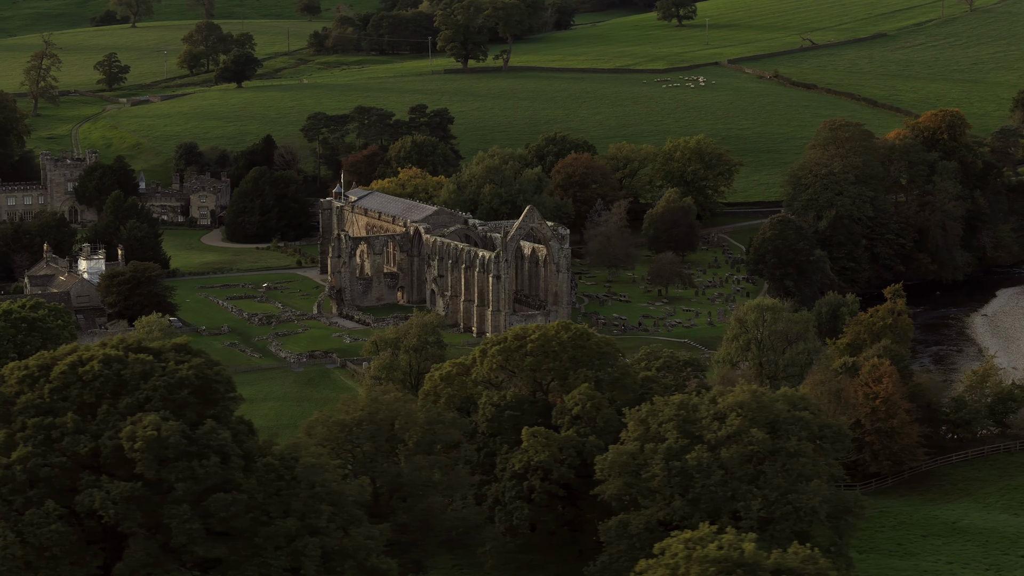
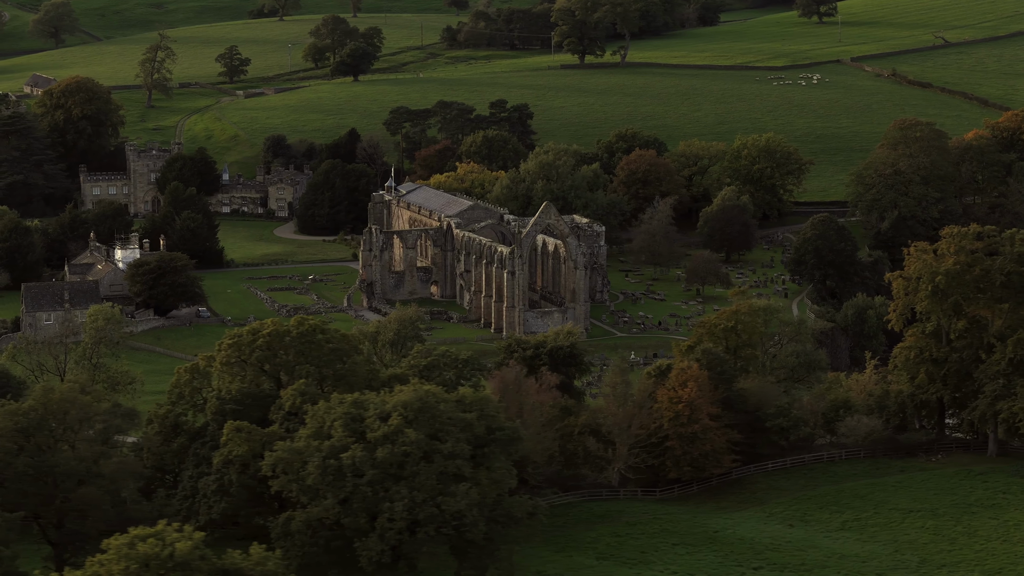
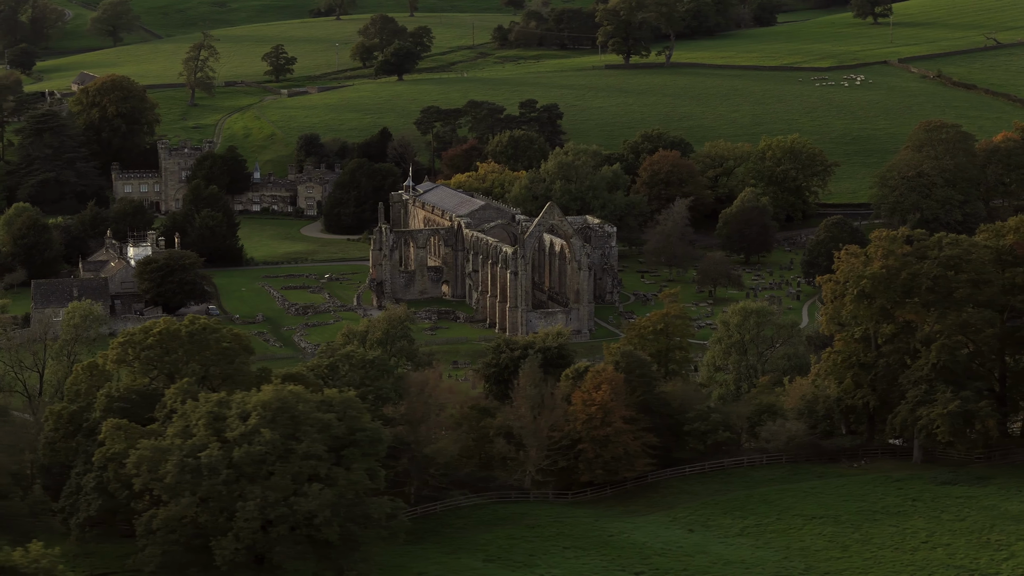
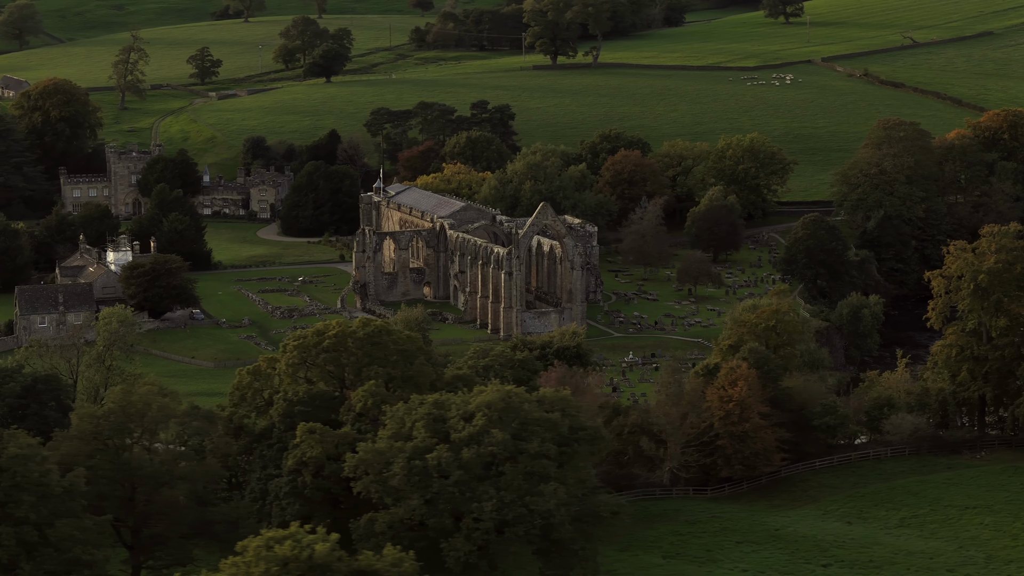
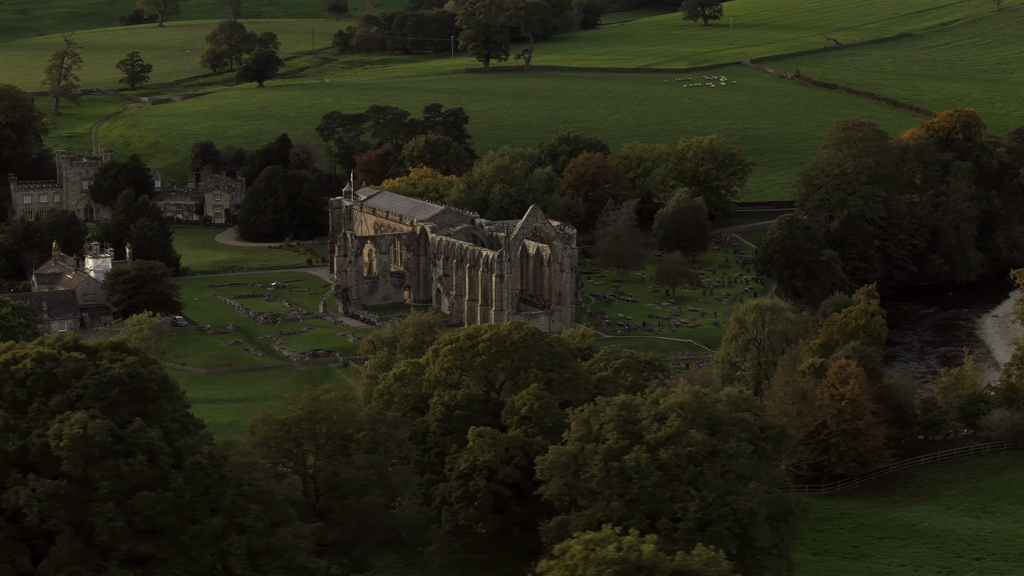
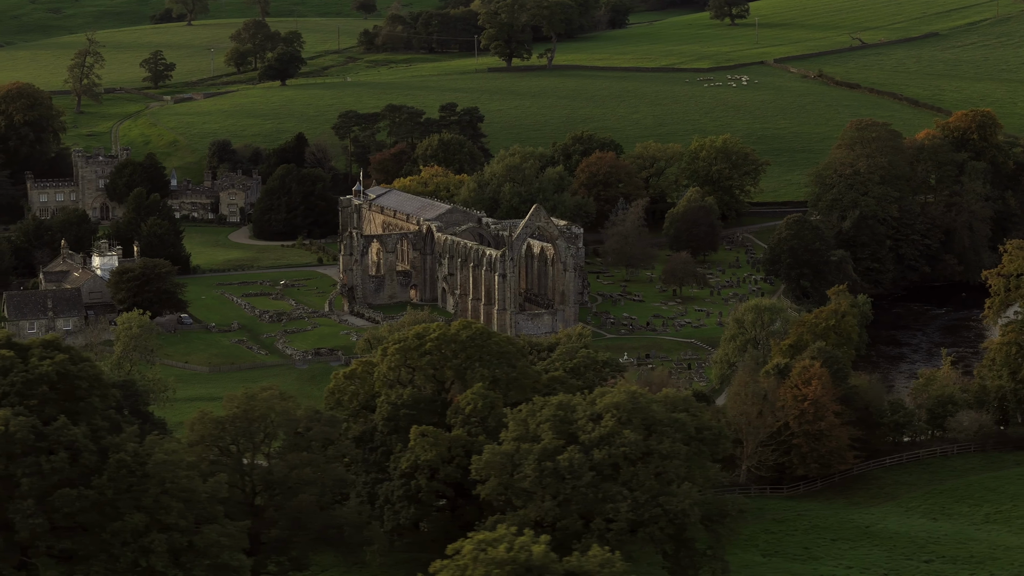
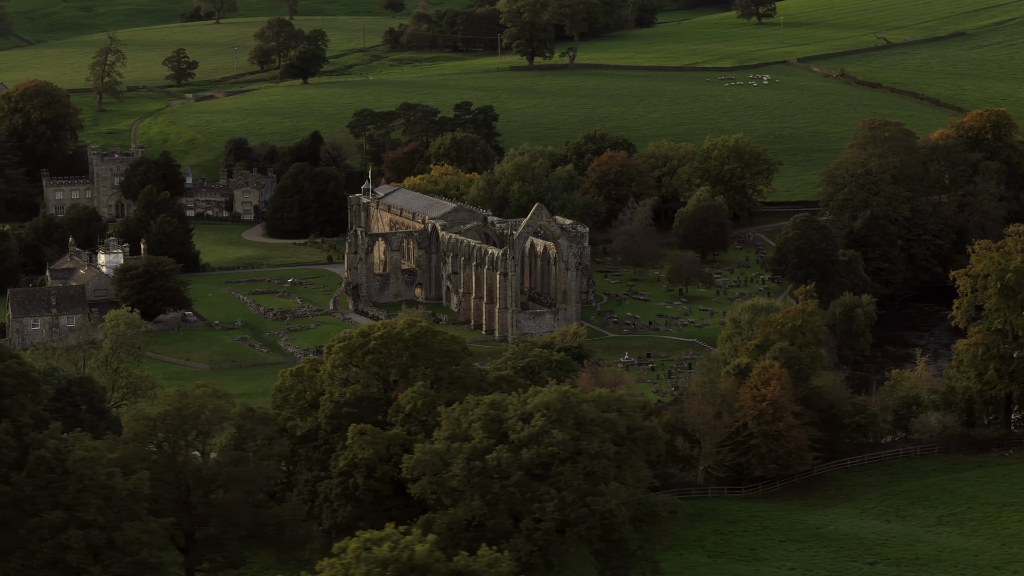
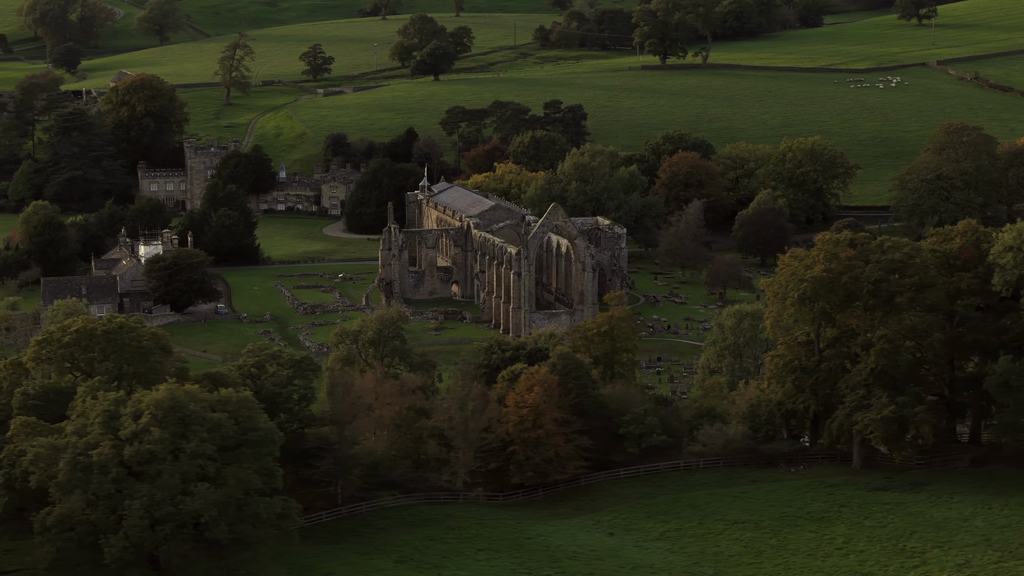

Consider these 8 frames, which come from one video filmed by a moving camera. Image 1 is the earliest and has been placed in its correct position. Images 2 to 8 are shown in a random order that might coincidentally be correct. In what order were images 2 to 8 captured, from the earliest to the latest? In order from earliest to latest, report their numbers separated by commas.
5, 6, 7, 4, 2, 3, 8
